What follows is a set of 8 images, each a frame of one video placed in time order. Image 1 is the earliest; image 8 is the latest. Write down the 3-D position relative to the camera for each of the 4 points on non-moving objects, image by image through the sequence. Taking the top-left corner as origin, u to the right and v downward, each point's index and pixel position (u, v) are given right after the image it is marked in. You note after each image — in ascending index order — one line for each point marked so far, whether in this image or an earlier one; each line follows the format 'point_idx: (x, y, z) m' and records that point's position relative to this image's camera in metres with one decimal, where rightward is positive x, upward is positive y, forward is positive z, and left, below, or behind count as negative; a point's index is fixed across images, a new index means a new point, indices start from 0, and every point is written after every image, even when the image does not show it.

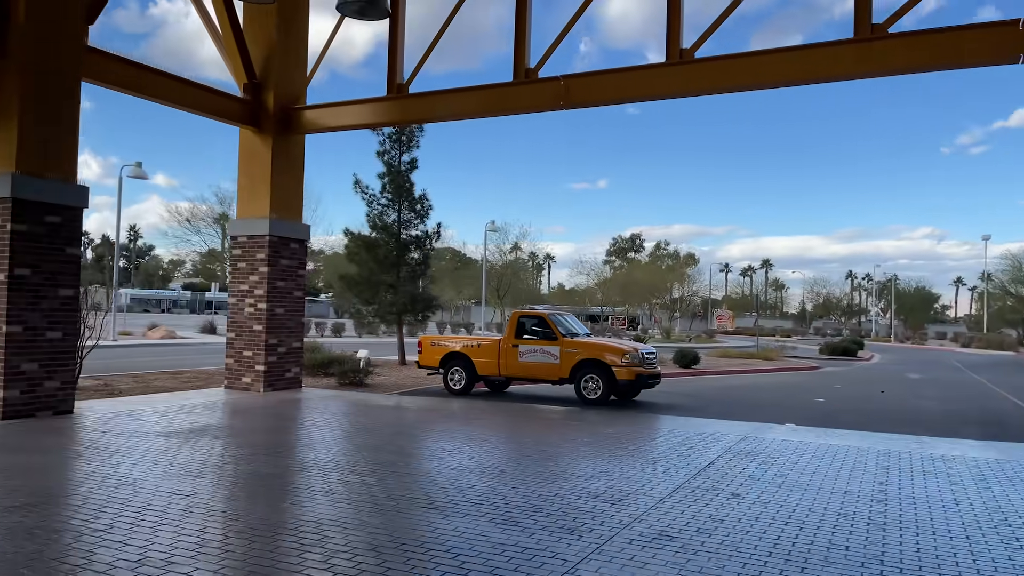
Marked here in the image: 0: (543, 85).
0: (+0.5, +3.2, +11.4) m
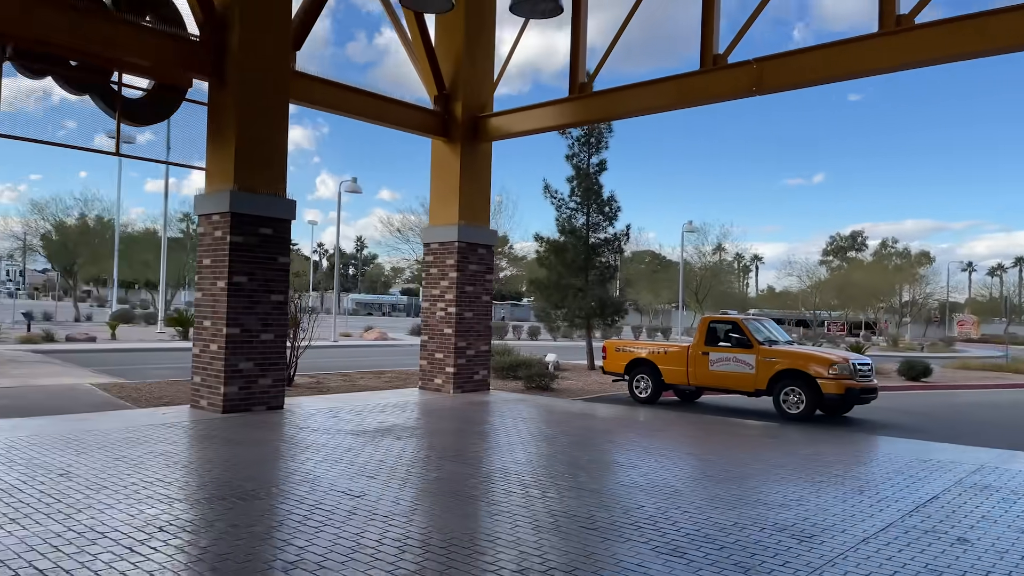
0: (+3.2, +3.1, +10.6) m
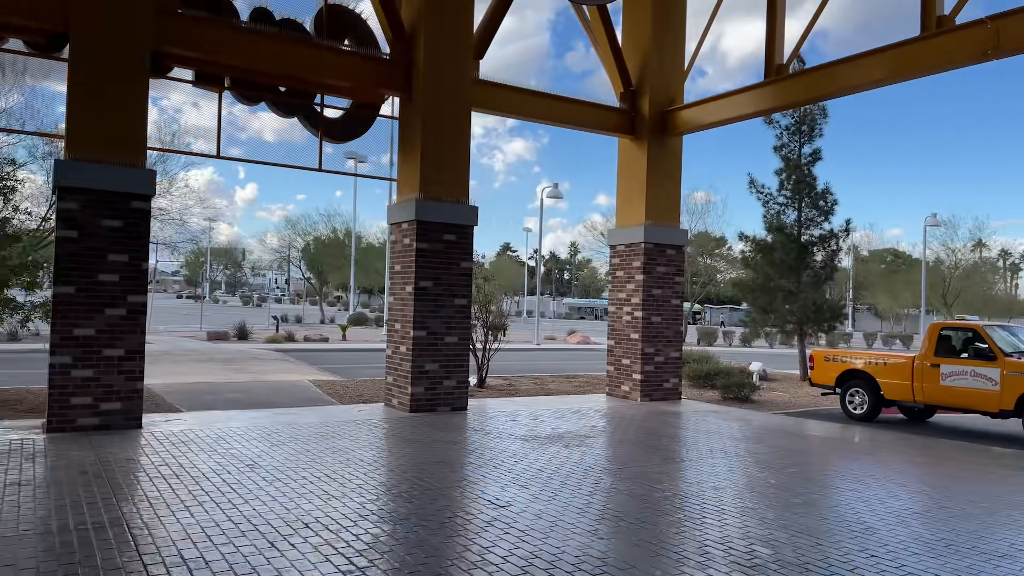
0: (+5.5, +3.1, +8.9) m
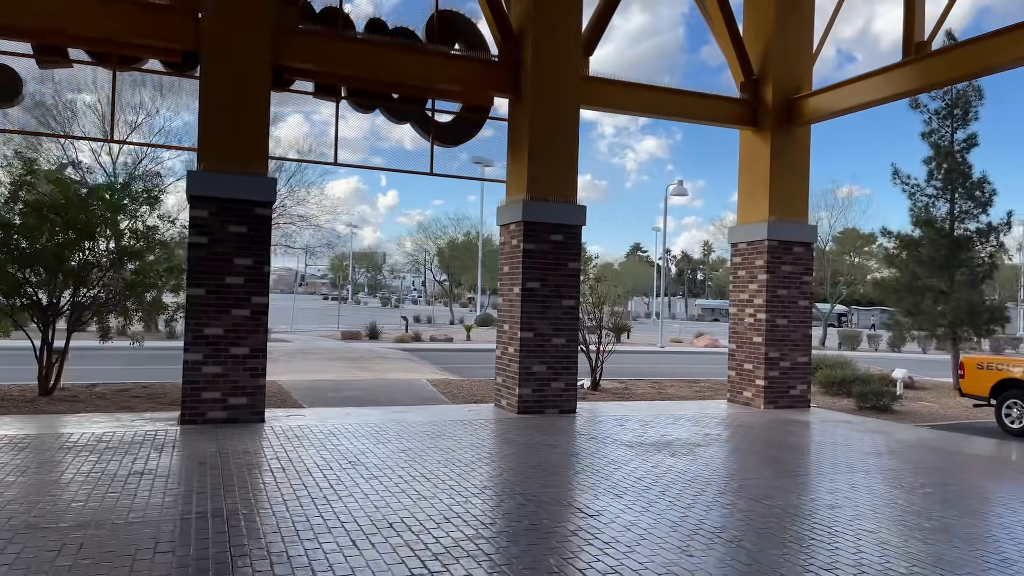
0: (+6.7, +3.1, +7.7) m
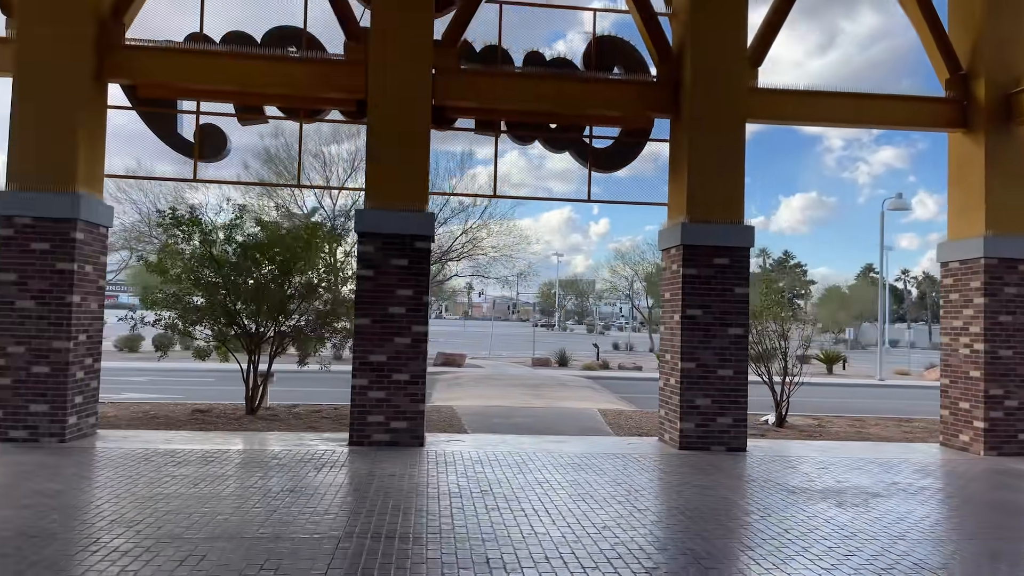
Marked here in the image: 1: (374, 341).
0: (+7.8, +3.0, +5.6) m
1: (-1.8, -0.7, +9.4) m
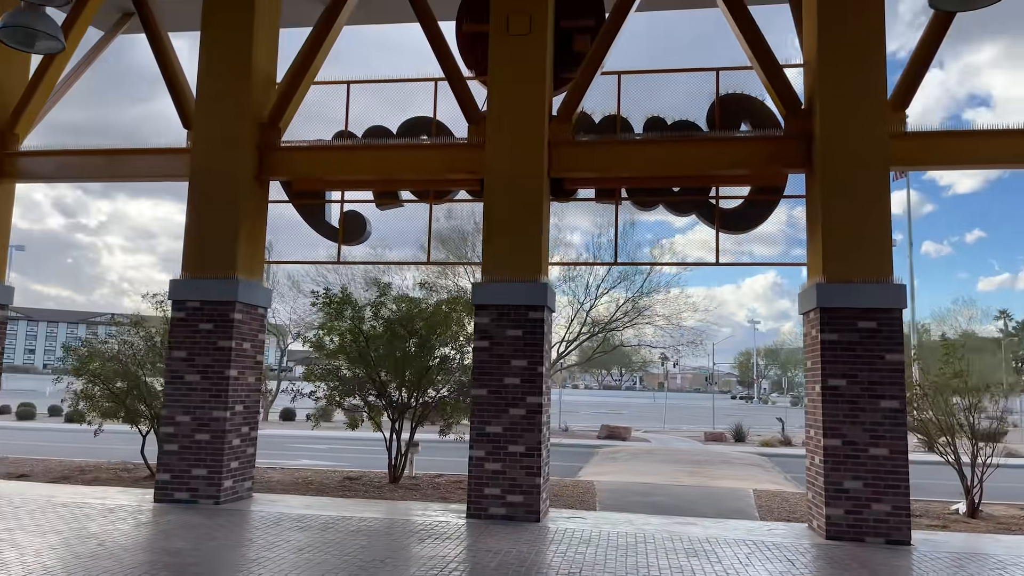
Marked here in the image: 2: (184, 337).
0: (+7.9, +2.7, +3.6) m
1: (-0.3, -1.6, +9.4) m
2: (-4.6, -0.7, +10.3) m
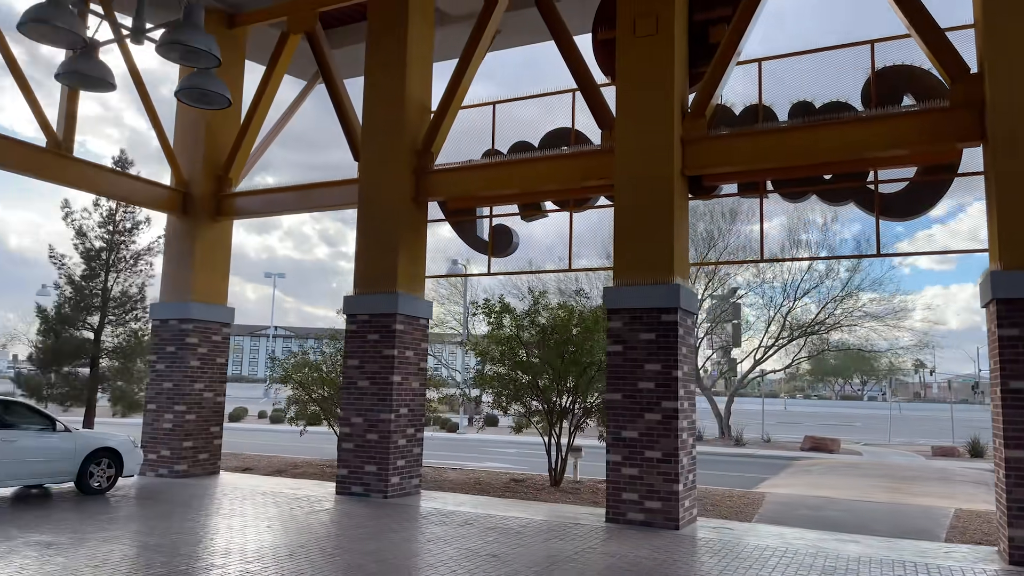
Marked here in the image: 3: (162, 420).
0: (+7.4, +3.1, +1.5) m
1: (+1.5, -1.7, +9.4) m
2: (-2.5, -0.9, +11.5) m
3: (-6.3, -2.4, +13.2) m
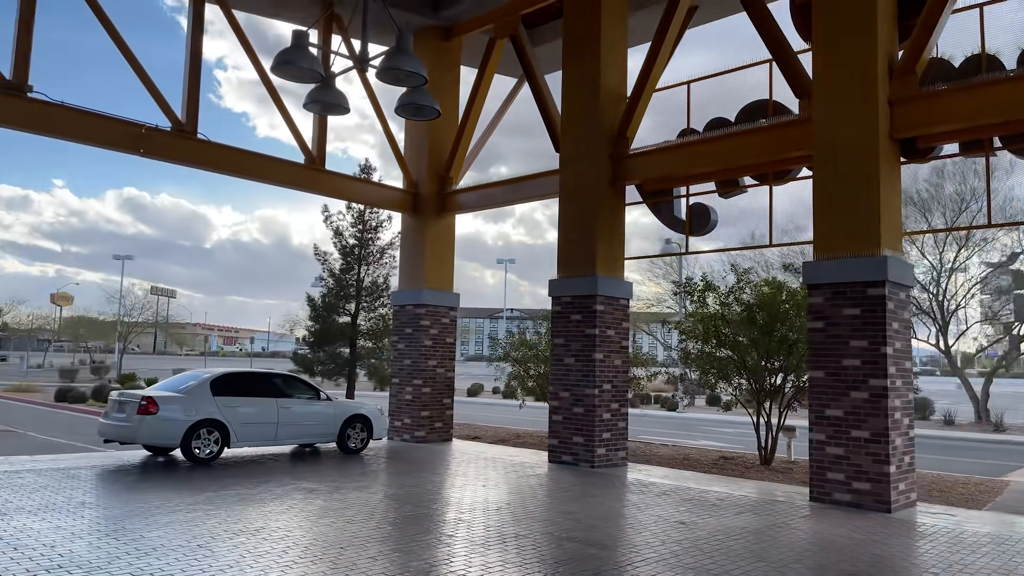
0: (+7.1, +3.3, -0.3) m
1: (+3.9, -1.3, +9.1) m
2: (+0.9, -0.6, +12.4) m
3: (-2.3, -2.2, +15.2) m
